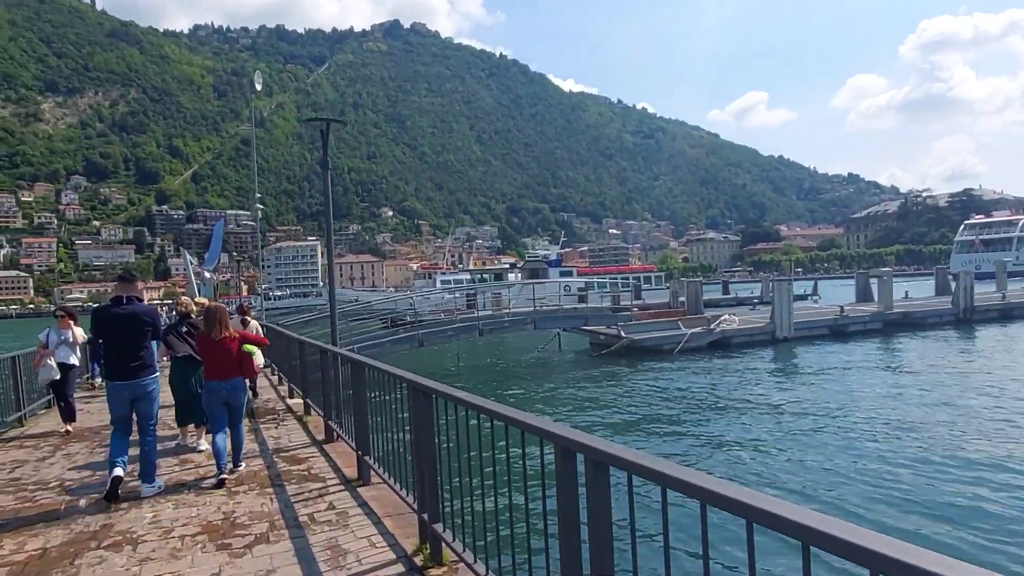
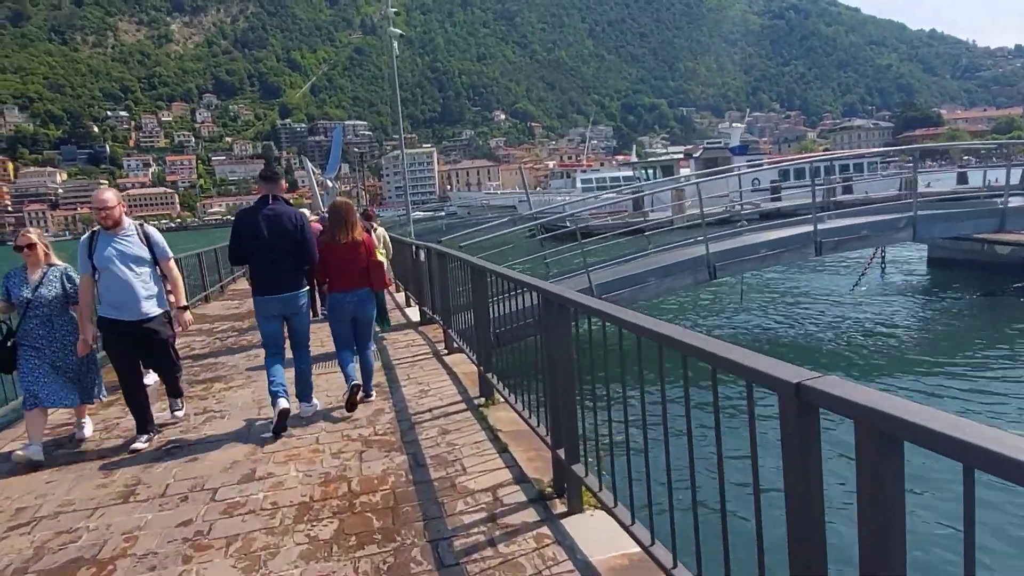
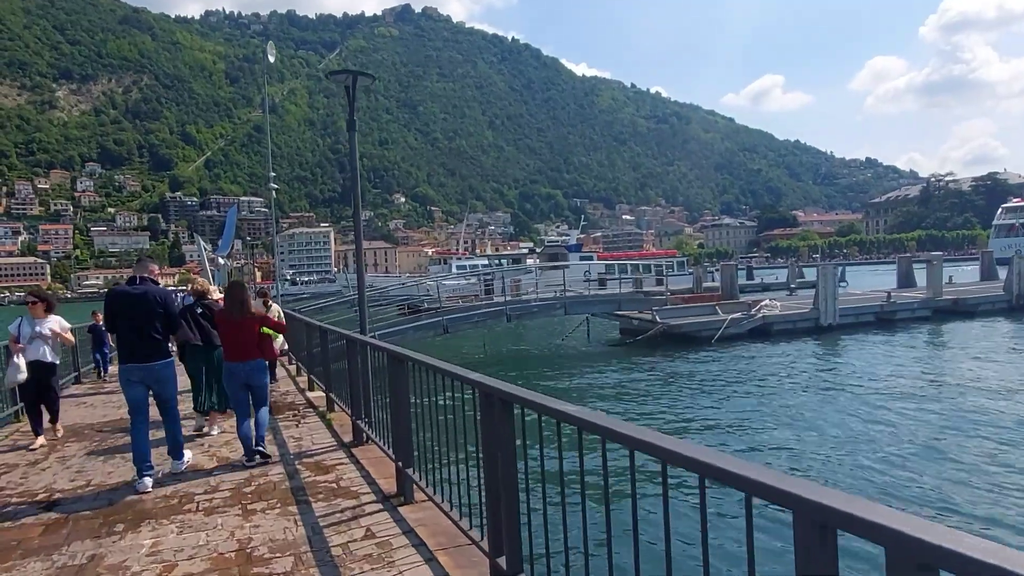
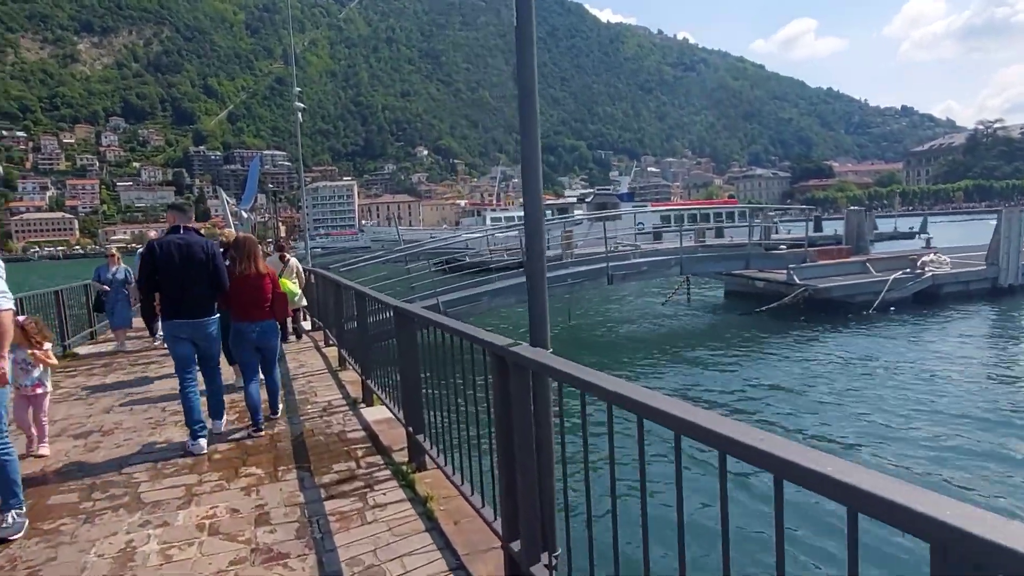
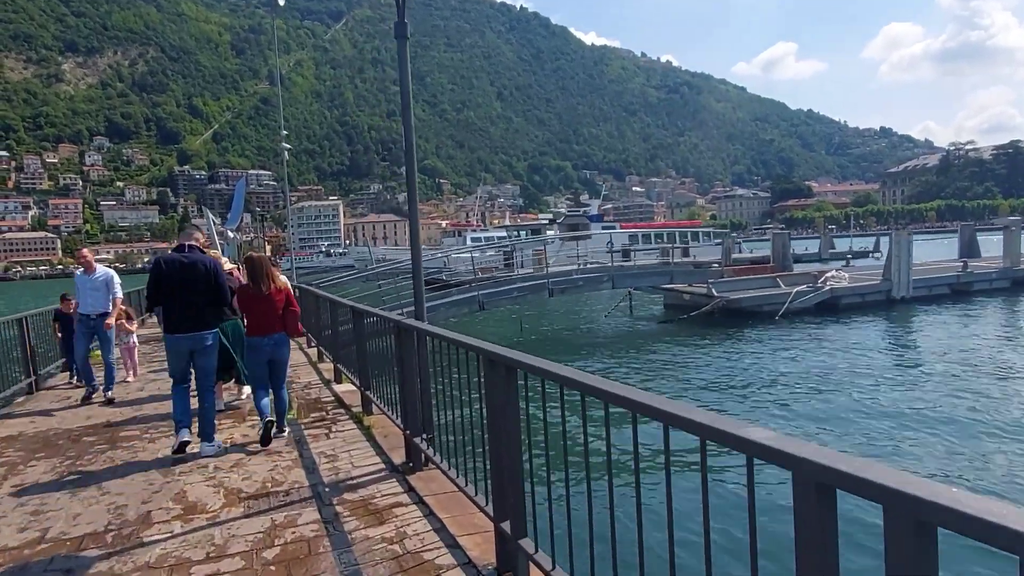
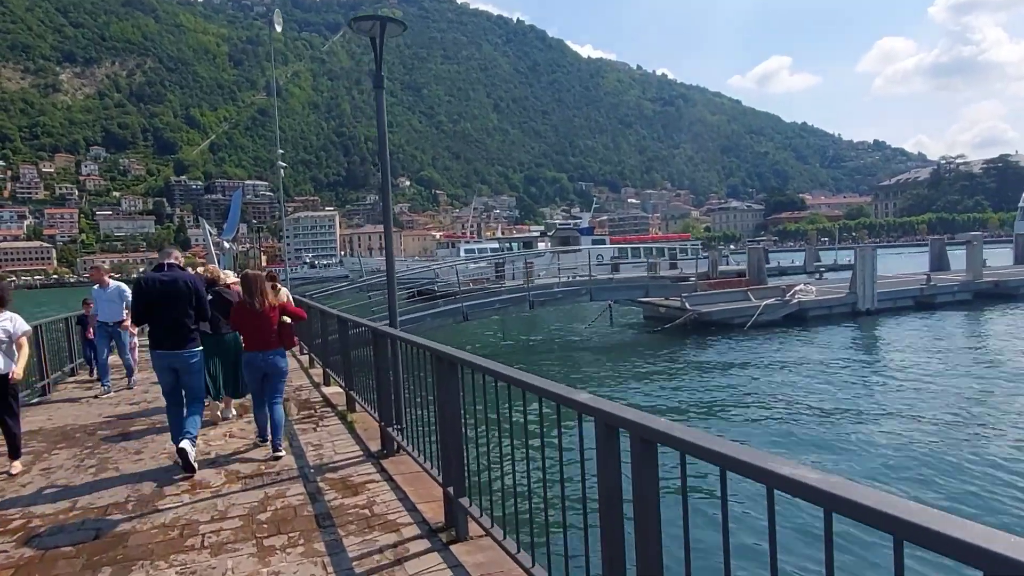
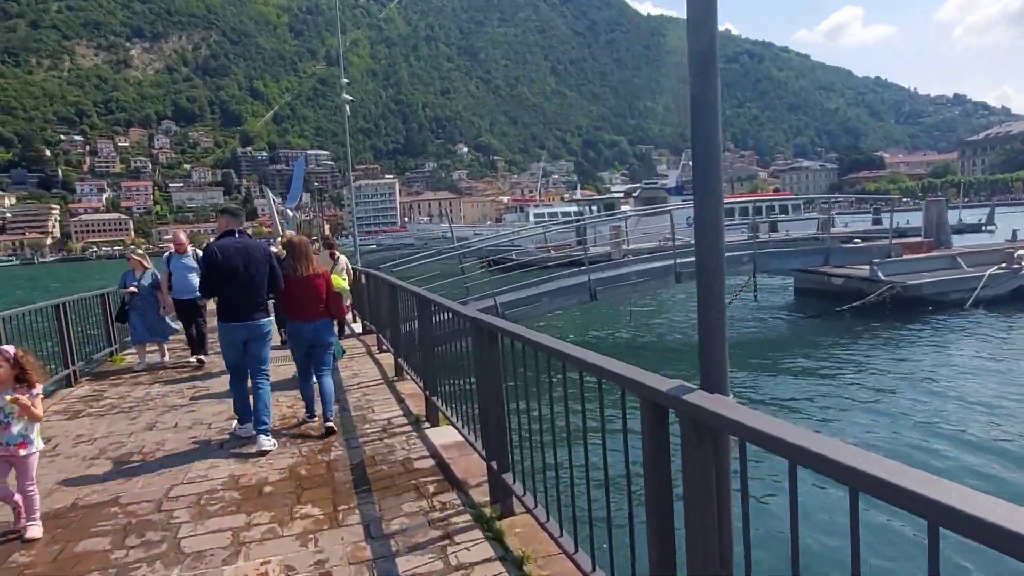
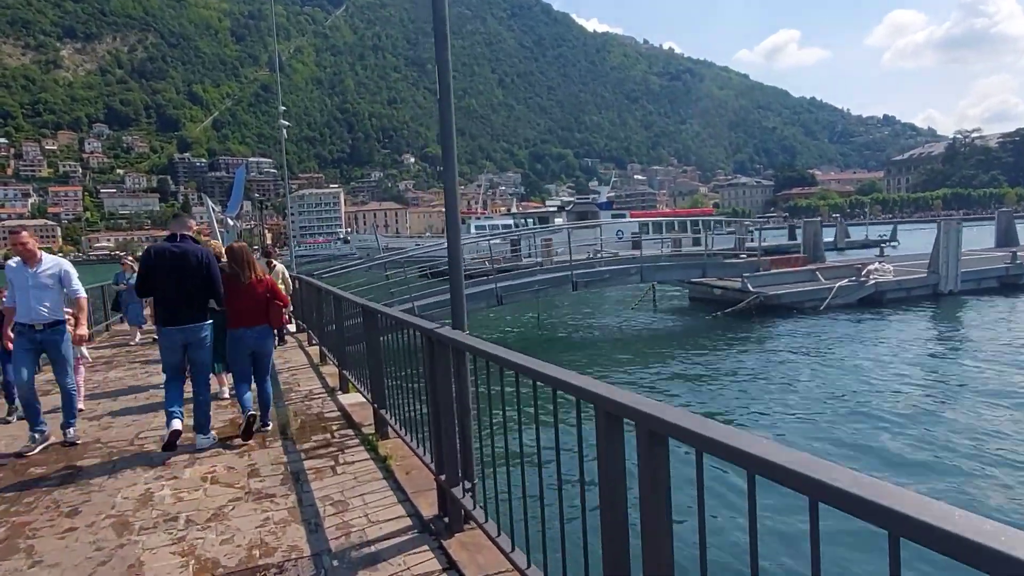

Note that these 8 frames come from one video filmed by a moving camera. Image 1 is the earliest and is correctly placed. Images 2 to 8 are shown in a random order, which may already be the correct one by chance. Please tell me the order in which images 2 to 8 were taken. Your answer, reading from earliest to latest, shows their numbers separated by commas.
3, 6, 5, 8, 4, 7, 2
